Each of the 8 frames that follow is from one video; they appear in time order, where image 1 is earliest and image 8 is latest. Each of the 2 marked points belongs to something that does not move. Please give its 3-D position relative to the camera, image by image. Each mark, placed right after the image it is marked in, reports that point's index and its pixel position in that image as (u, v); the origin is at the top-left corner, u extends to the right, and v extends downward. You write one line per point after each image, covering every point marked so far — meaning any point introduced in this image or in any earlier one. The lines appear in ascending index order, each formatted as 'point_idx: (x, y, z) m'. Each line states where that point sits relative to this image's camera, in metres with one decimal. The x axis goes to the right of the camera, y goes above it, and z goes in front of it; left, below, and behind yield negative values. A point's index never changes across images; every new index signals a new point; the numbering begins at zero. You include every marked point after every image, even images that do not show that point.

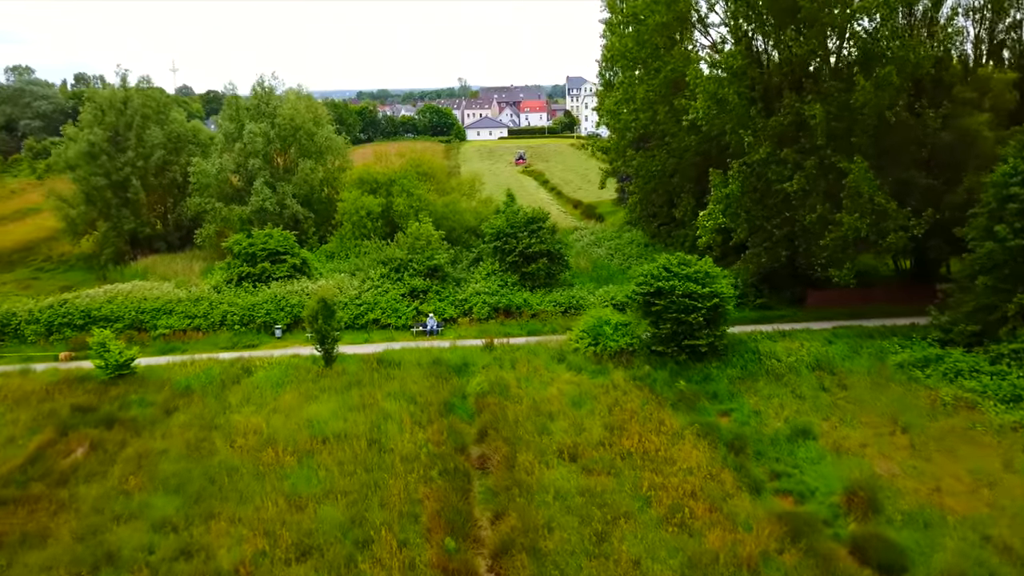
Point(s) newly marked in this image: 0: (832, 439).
0: (+7.9, -3.7, +17.9) m
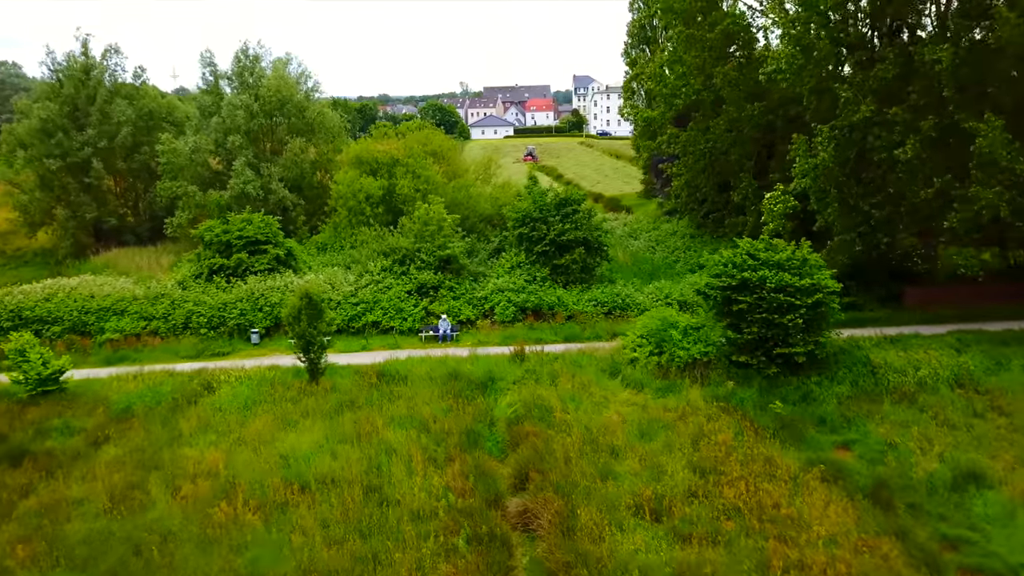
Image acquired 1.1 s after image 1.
0: (+8.8, -3.5, +12.7) m
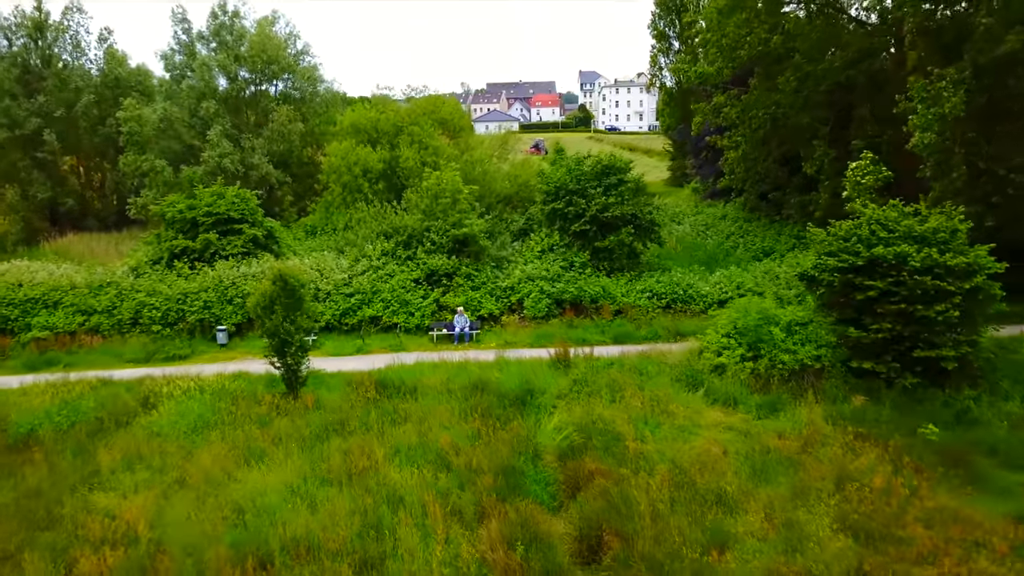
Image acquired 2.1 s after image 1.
0: (+9.7, -3.1, +8.1) m
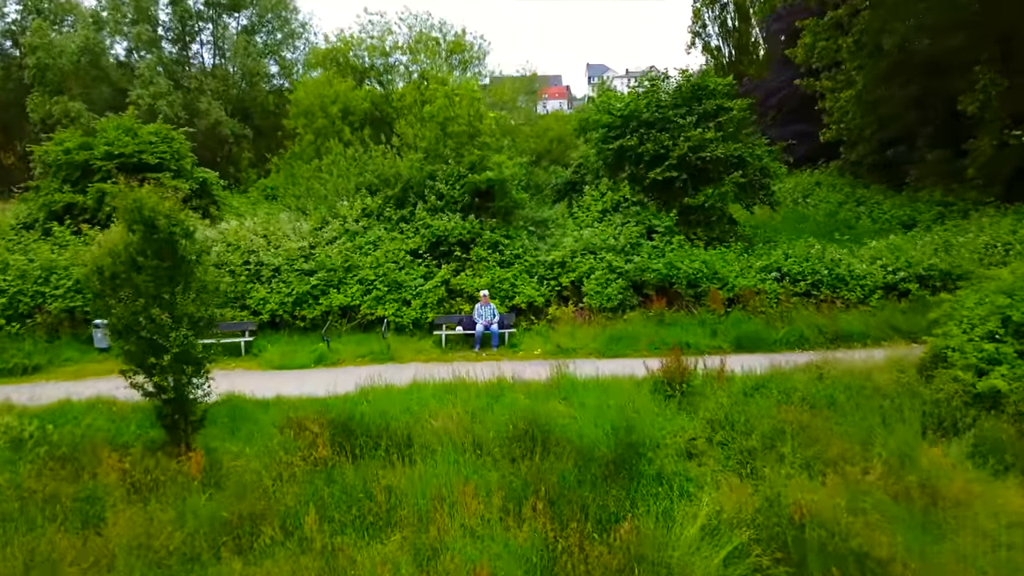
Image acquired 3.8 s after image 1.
0: (+10.5, -2.7, +1.7) m
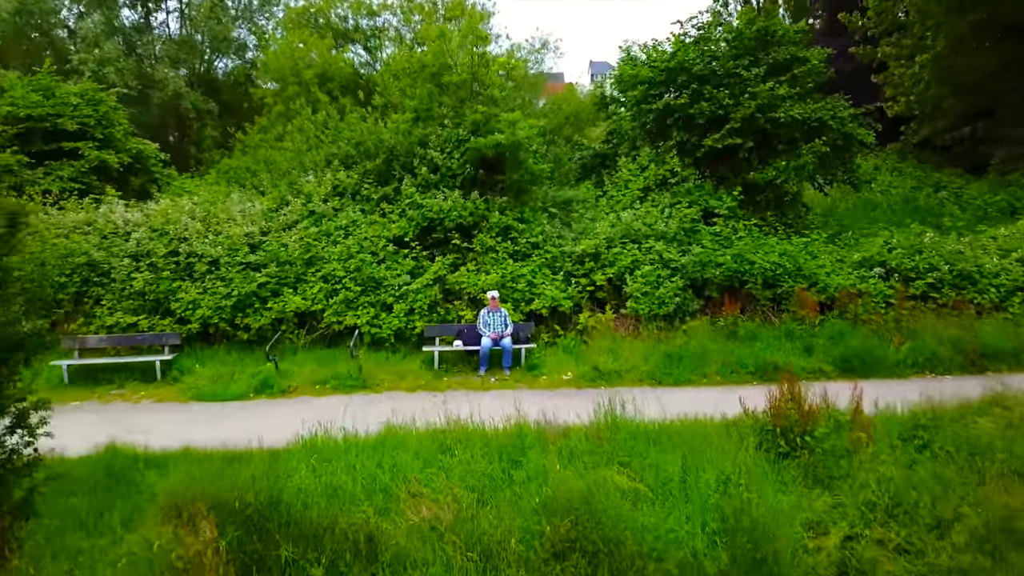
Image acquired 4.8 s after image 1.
0: (+10.7, -2.7, -1.2) m
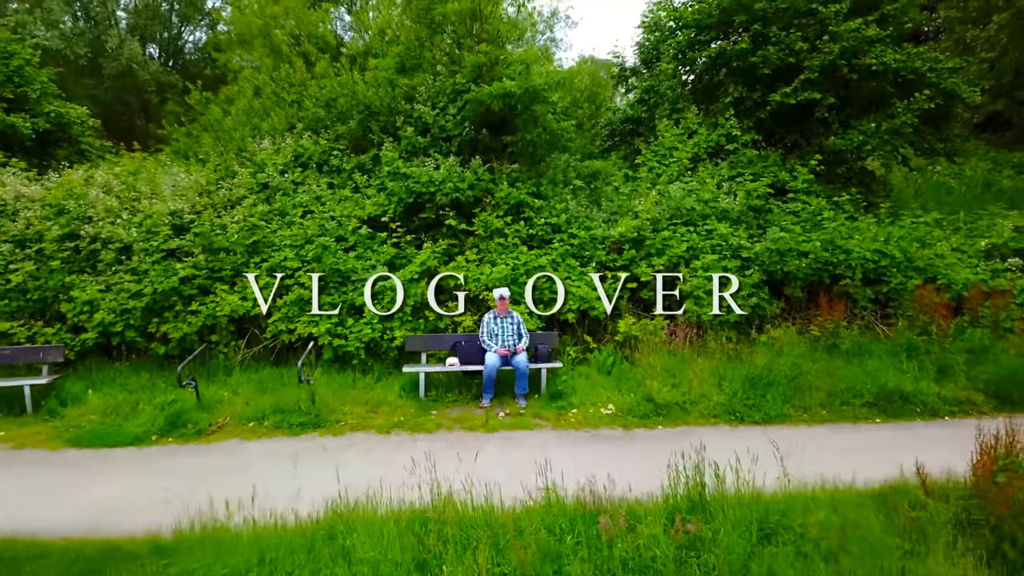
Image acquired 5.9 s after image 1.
0: (+10.8, -2.7, -3.4) m
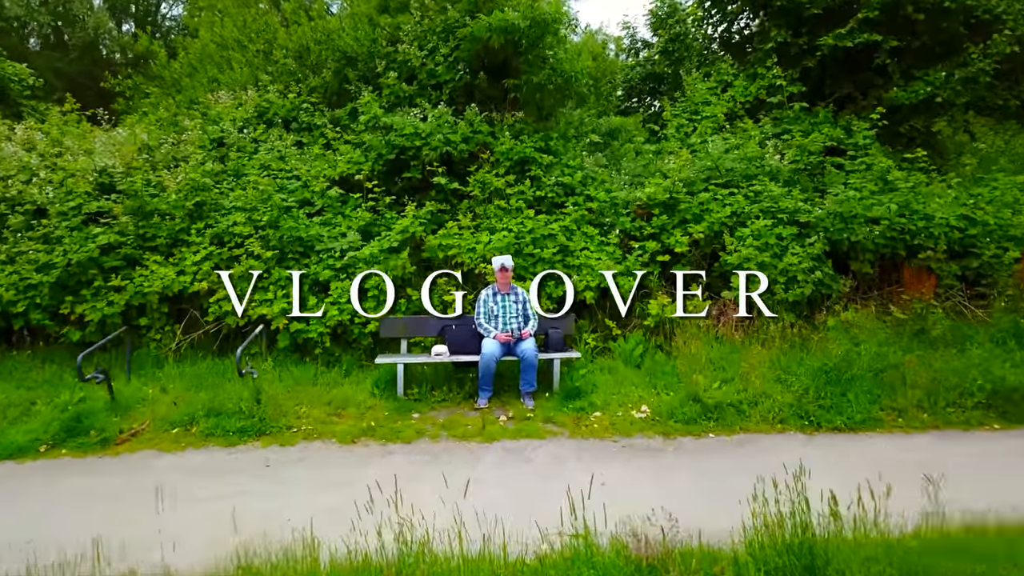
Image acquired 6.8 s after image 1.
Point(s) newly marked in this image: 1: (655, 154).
0: (+10.9, -2.5, -4.6) m
1: (+1.2, +1.1, +6.1) m
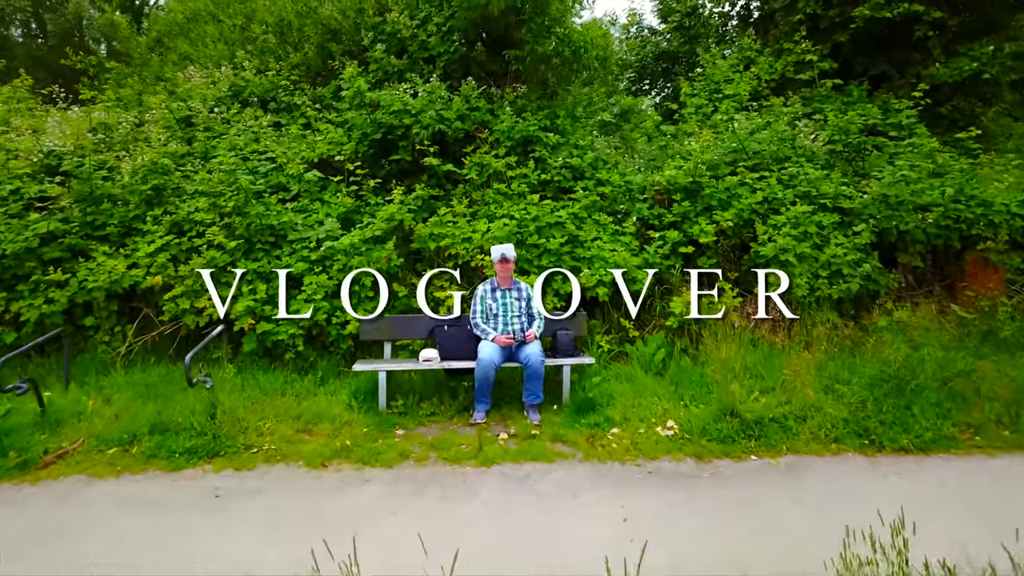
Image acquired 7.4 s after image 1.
0: (+10.9, -2.5, -5.3) m
1: (+1.2, +1.1, +5.5) m
